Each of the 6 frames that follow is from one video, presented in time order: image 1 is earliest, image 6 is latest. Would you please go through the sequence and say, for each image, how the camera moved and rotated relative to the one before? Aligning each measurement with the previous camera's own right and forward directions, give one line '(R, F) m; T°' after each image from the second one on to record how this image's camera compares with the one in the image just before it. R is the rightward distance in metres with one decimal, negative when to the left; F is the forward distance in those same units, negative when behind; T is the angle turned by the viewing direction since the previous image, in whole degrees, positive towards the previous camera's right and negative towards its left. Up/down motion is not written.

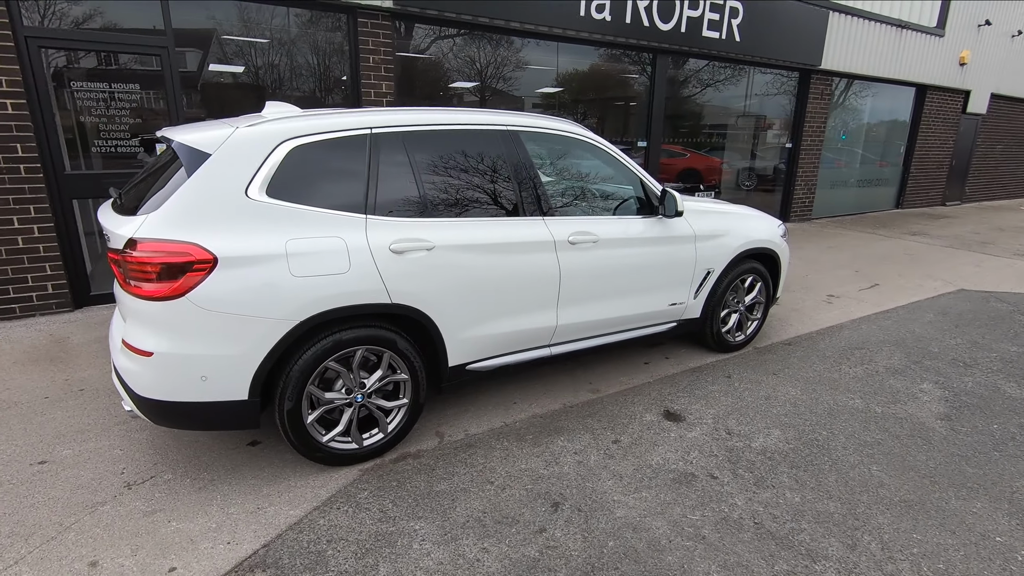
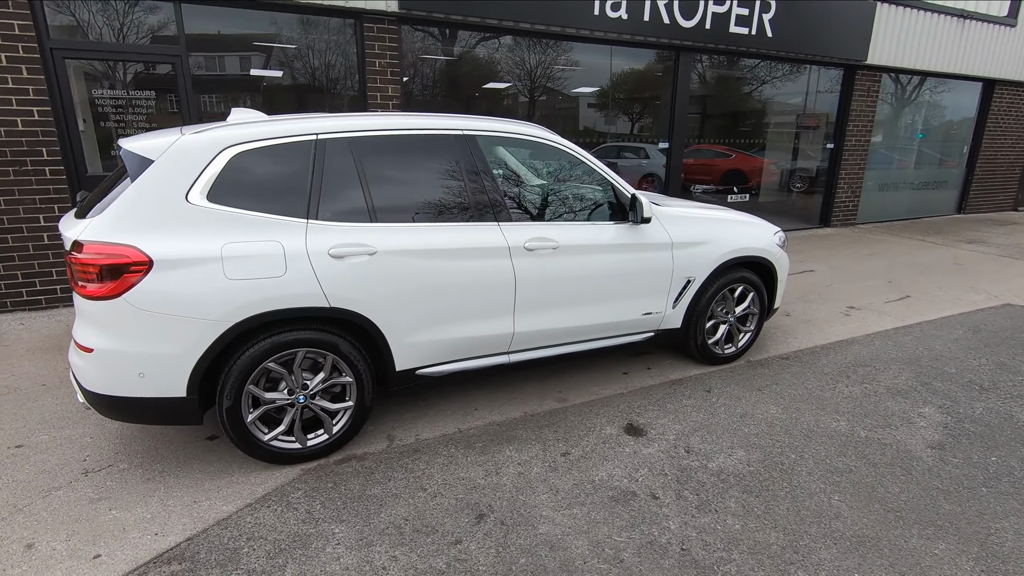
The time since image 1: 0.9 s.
(+0.6, +0.1) m; -6°
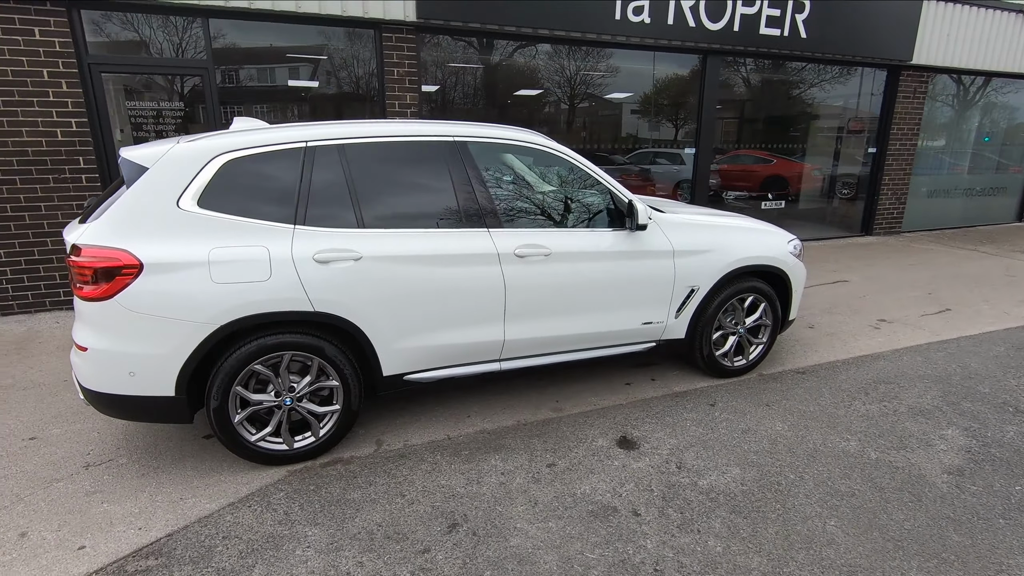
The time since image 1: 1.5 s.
(+0.3, 0.0) m; -4°
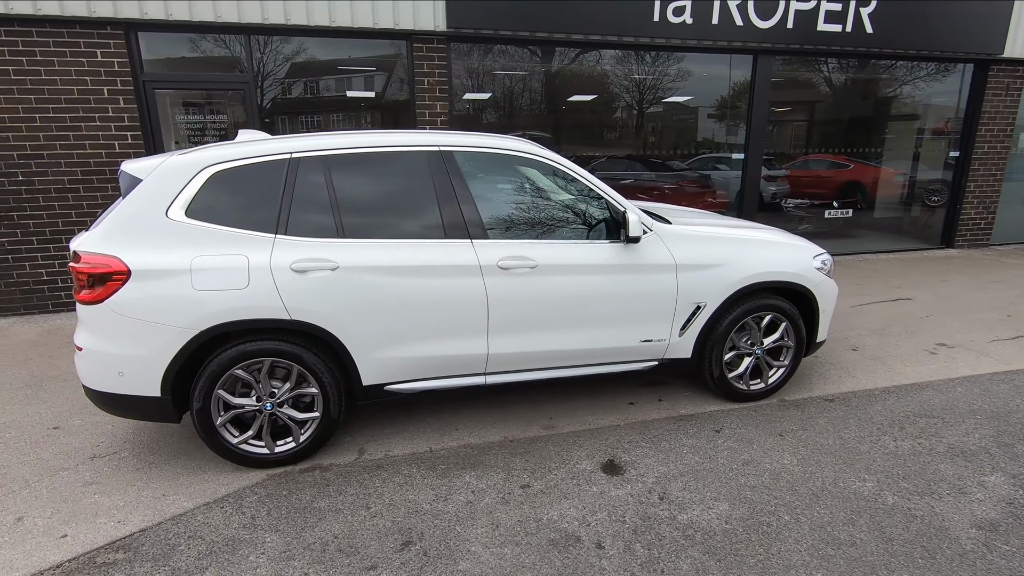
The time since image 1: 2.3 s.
(+0.5, +0.1) m; -7°
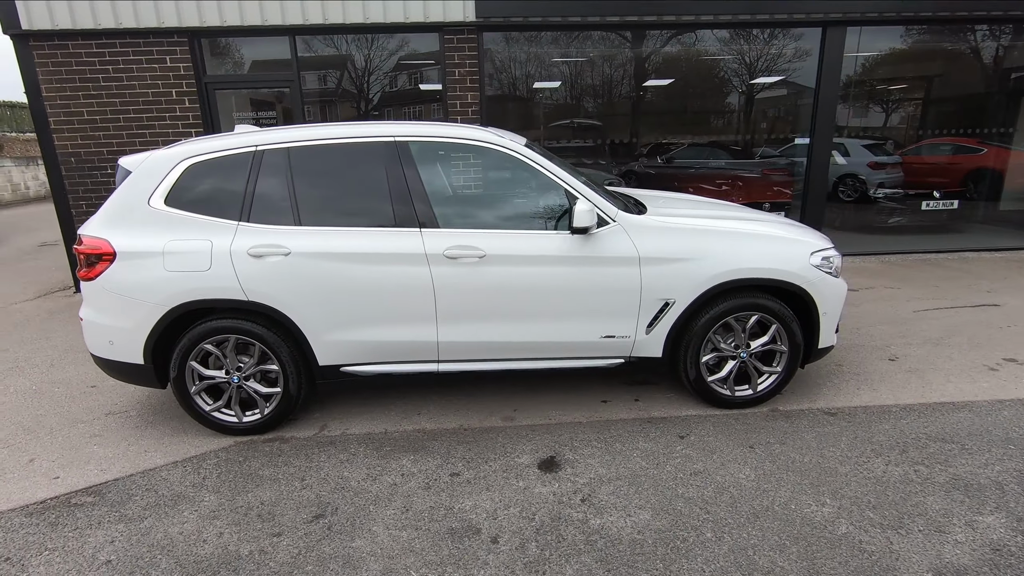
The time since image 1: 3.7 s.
(+0.9, +0.1) m; -11°
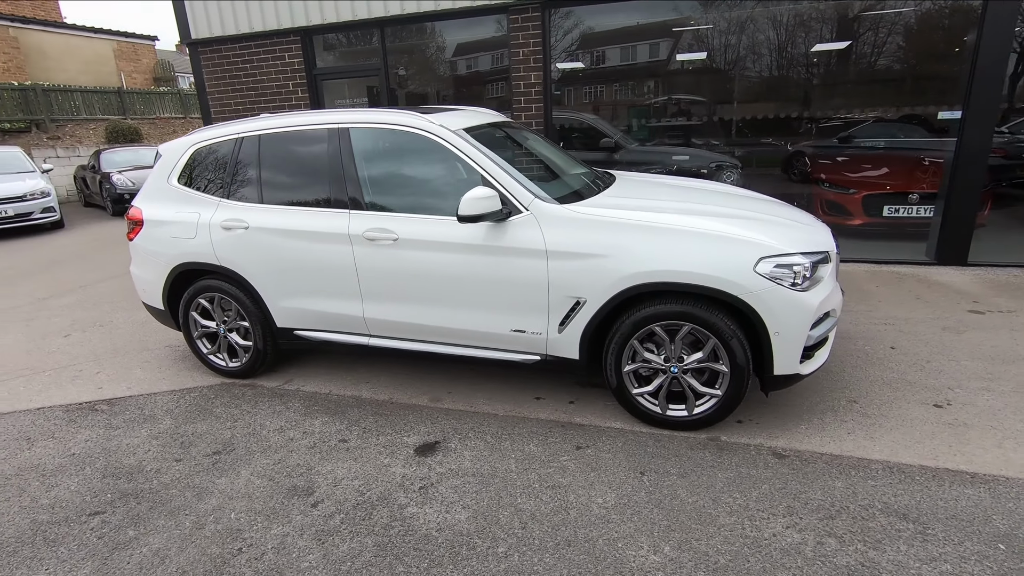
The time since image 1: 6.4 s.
(+1.6, +0.3) m; -20°
